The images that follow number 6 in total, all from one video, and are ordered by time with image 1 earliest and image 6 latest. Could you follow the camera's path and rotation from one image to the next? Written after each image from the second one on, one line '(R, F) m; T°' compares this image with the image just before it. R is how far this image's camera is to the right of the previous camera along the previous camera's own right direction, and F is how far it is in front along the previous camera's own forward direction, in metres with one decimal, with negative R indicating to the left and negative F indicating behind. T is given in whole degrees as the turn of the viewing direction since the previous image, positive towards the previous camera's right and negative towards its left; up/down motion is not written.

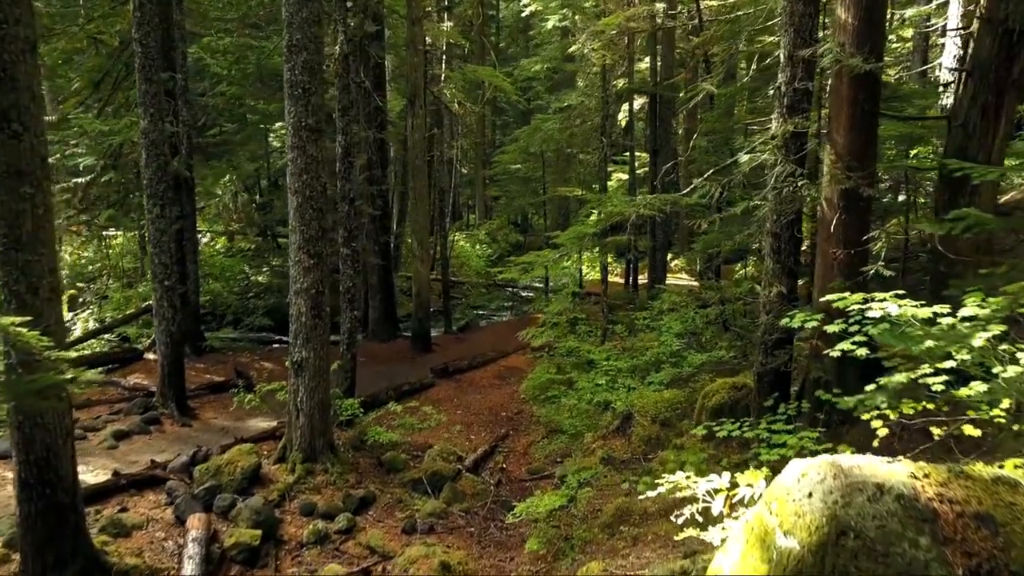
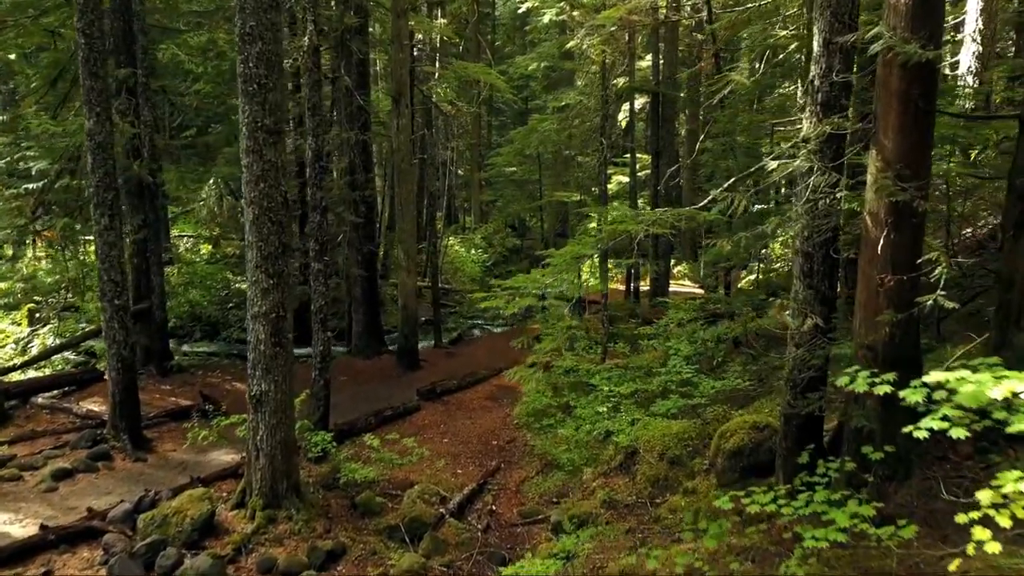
(+0.1, +1.0) m; 0°
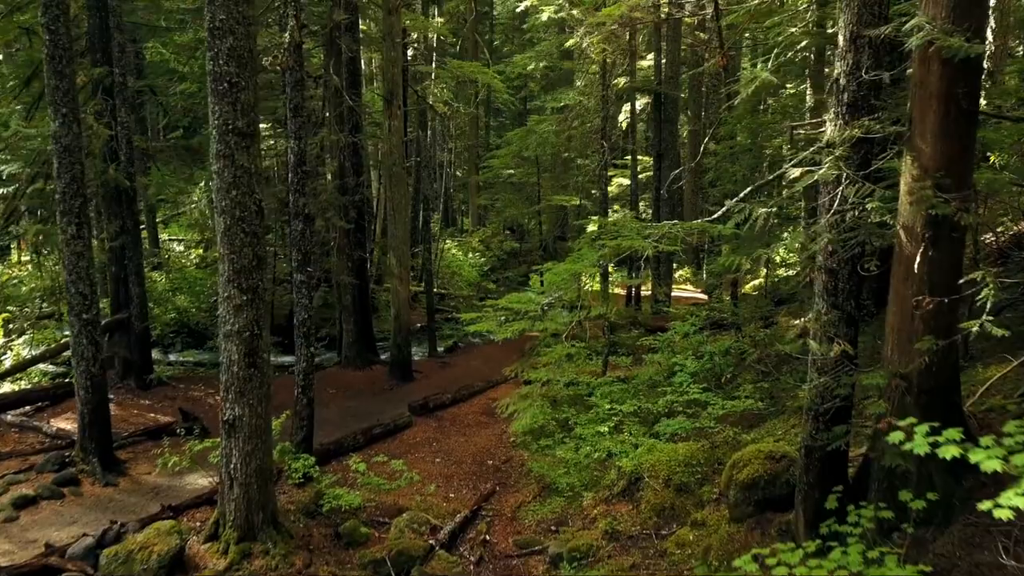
(+0.1, +0.6) m; 0°
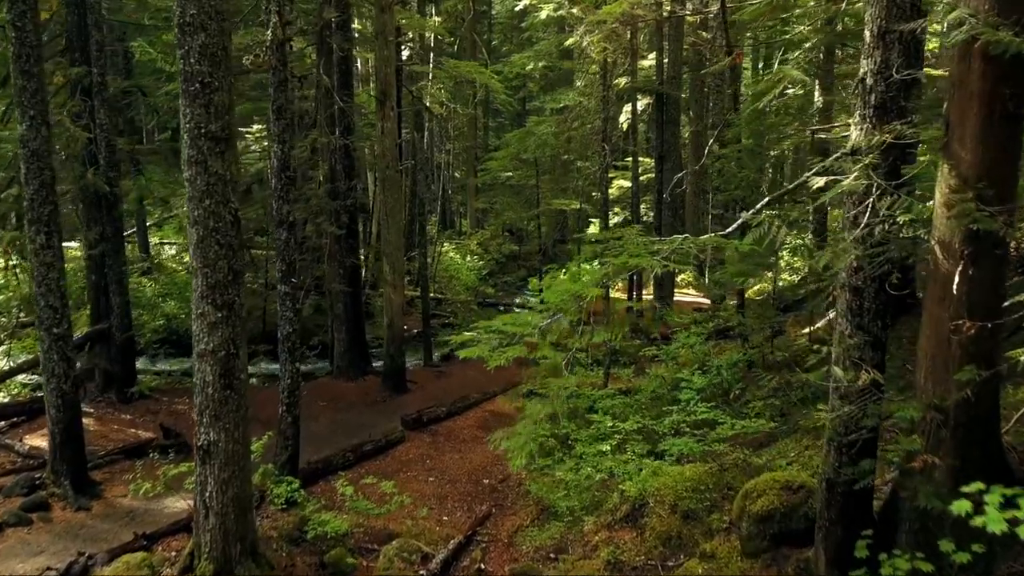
(0.0, +0.5) m; 0°
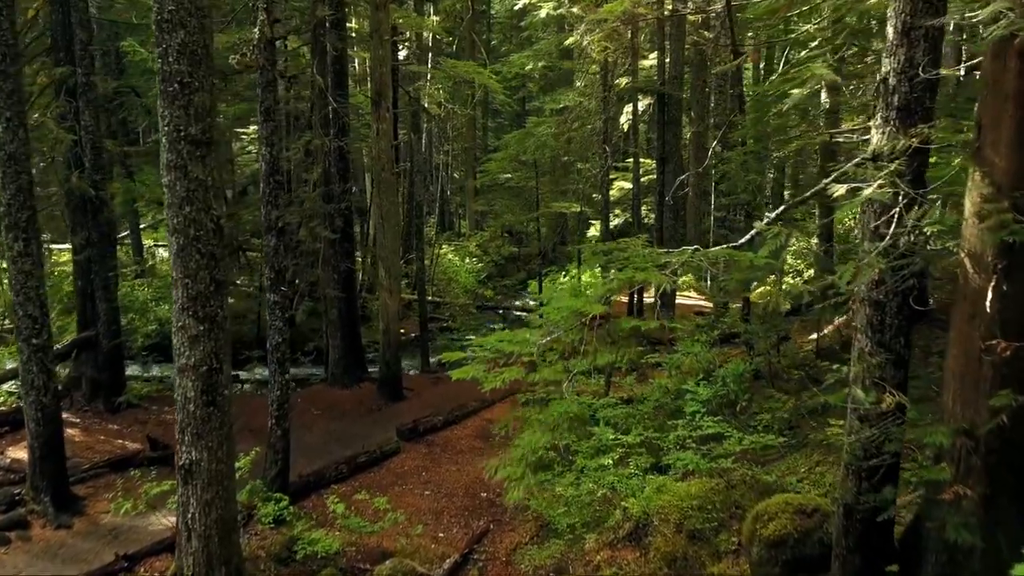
(0.0, +0.3) m; 0°
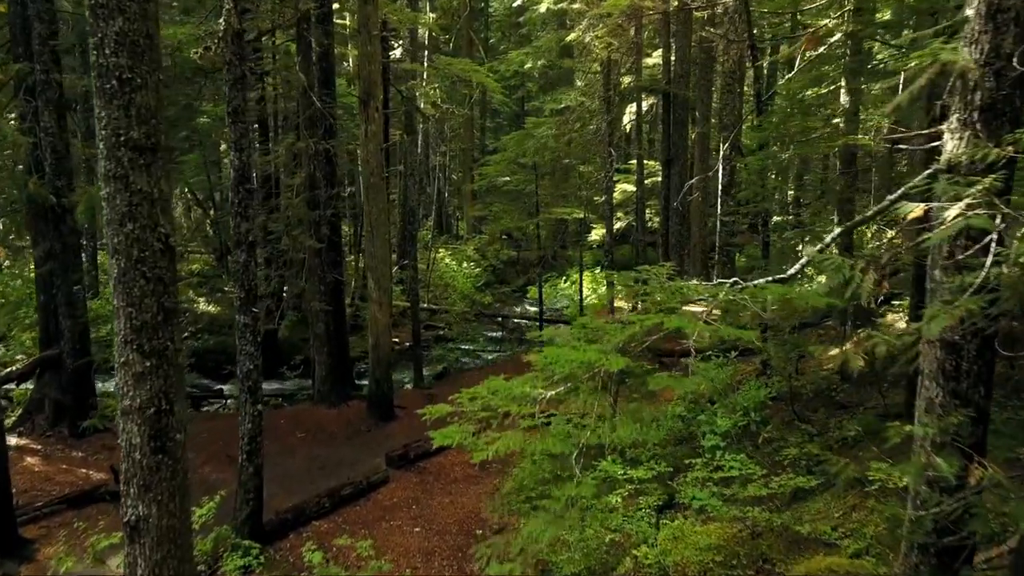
(0.0, +0.8) m; 0°
